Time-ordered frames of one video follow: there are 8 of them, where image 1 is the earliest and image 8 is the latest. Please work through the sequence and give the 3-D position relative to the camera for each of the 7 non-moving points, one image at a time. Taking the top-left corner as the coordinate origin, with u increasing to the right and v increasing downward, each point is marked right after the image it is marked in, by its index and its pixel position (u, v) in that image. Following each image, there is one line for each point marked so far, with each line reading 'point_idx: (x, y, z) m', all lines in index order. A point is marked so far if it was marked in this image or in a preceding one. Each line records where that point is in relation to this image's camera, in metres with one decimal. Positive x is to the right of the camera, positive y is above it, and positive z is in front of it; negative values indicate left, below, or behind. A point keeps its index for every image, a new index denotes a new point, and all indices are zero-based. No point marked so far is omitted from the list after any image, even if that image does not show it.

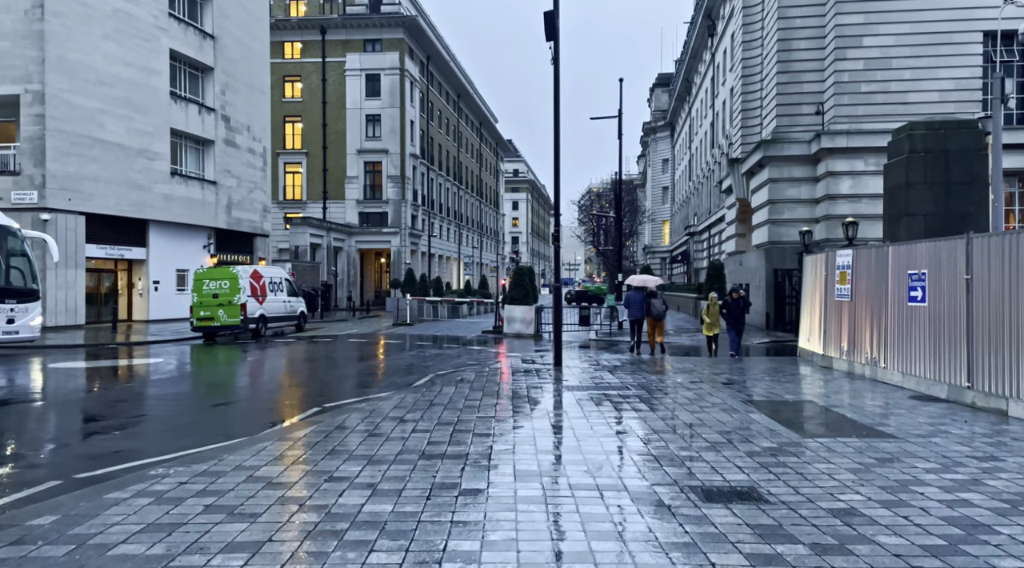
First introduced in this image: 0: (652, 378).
0: (+2.0, -1.4, +11.8) m
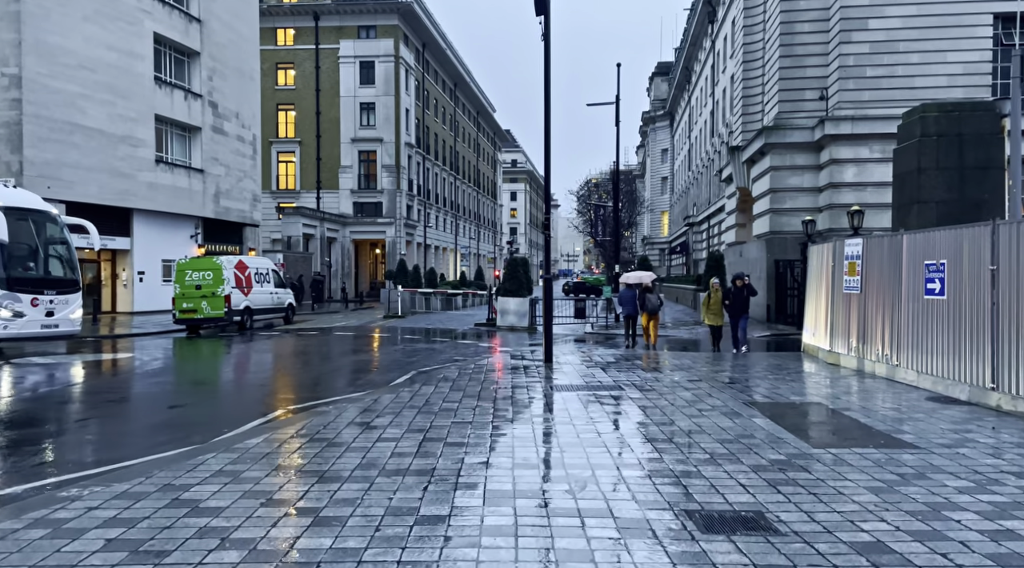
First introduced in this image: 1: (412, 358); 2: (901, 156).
0: (+1.8, -1.3, +11.1) m
1: (-2.3, -1.7, +19.8) m
2: (+7.1, +2.3, +15.0) m
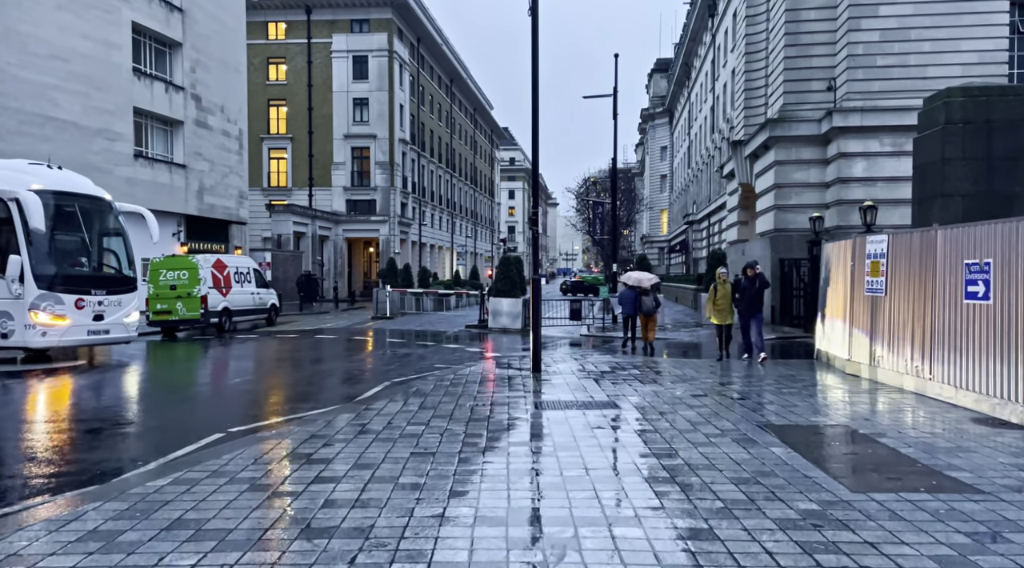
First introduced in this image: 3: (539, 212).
0: (+1.6, -1.3, +9.9) m
1: (-2.5, -1.8, +18.6) m
2: (+6.9, +2.3, +13.8) m
3: (+0.4, +1.2, +12.9) m
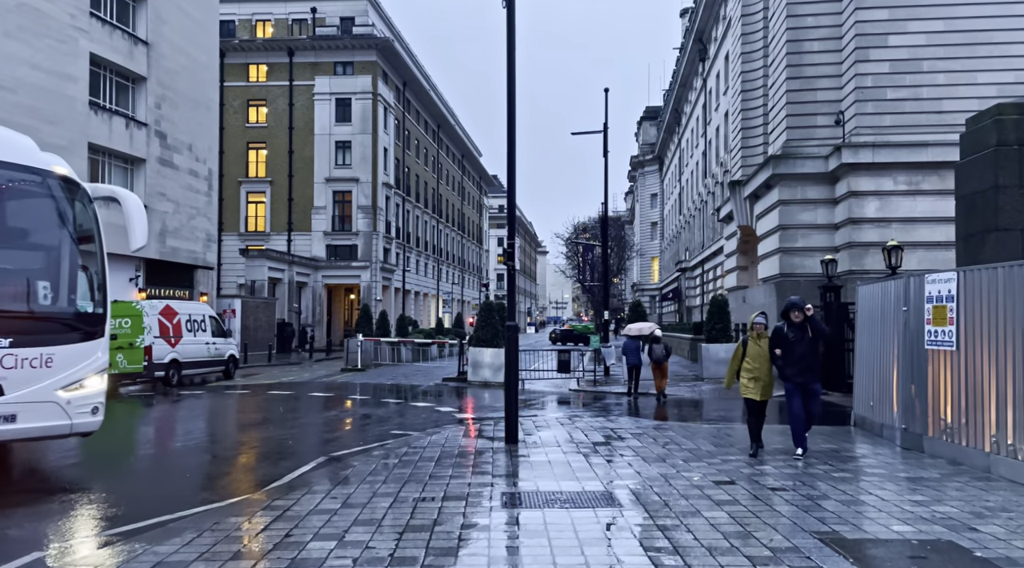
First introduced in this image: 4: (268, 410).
0: (+1.3, -1.8, +7.7) m
1: (-3.0, -2.7, +16.3) m
2: (+6.6, +1.6, +11.8) m
3: (0.0, +0.5, +10.8) m
4: (-5.8, -2.9, +19.4) m
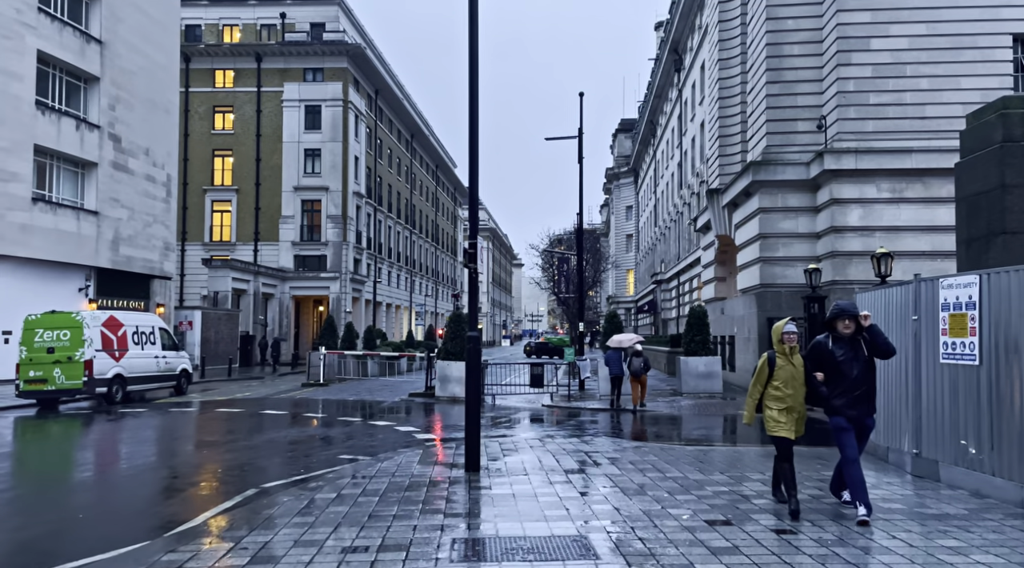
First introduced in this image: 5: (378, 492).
0: (+1.0, -1.8, +6.5) m
1: (-3.6, -2.9, +15.1) m
2: (+6.1, +1.5, +10.9) m
3: (-0.4, +0.5, +9.7) m
4: (-6.5, -3.2, +18.0) m
5: (-1.3, -1.9, +7.6) m
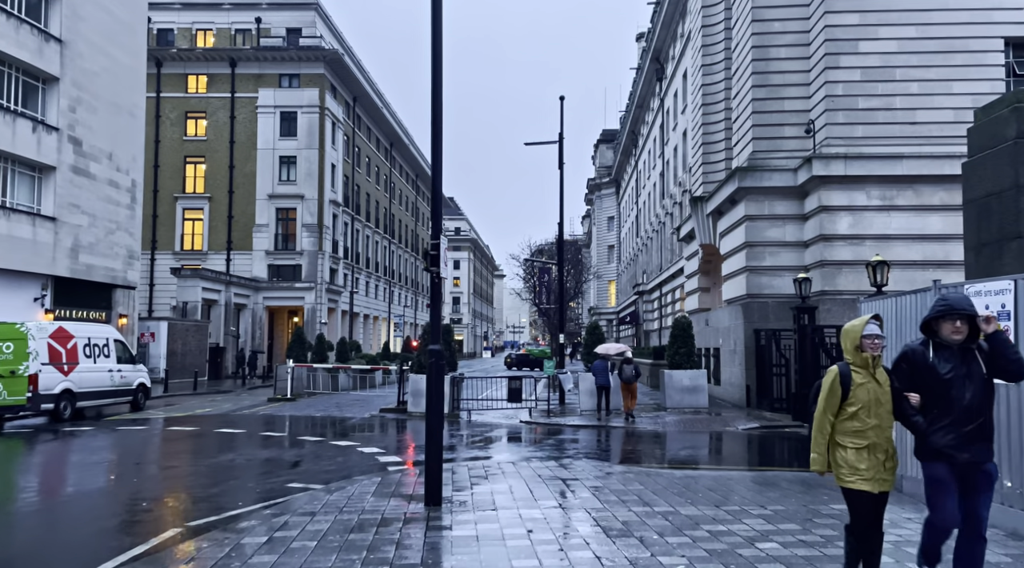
0: (+0.7, -1.8, +5.5) m
1: (-4.0, -3.1, +13.9) m
2: (+5.7, +1.4, +10.1) m
3: (-0.7, +0.4, +8.7) m
4: (-7.0, -3.3, +16.8) m
5: (-1.5, -2.0, +6.5) m
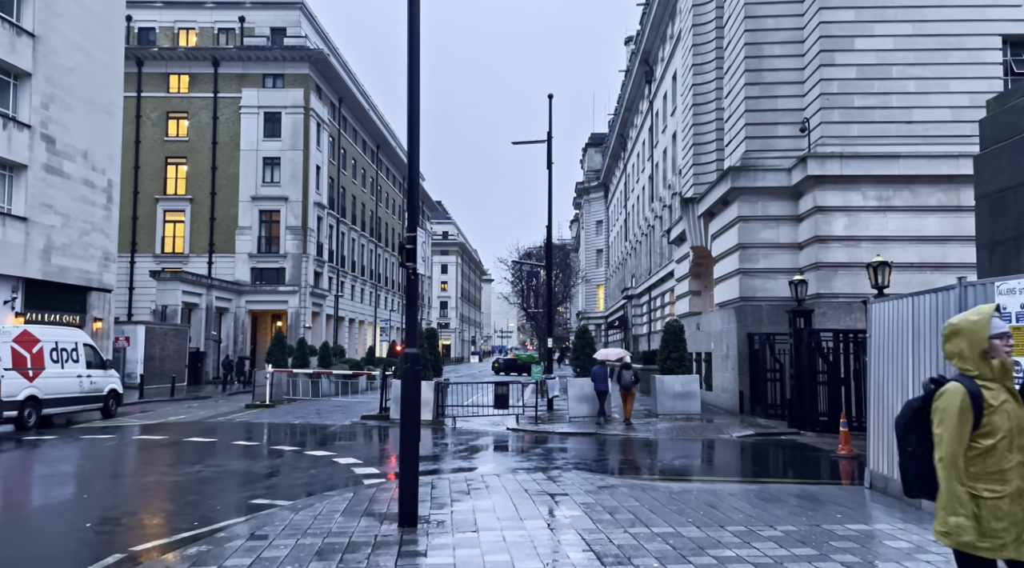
0: (+0.6, -1.8, +4.9) m
1: (-4.2, -3.1, +13.2) m
2: (+5.6, +1.4, +9.5) m
3: (-0.9, +0.4, +8.0) m
4: (-7.2, -3.4, +16.0) m
5: (-1.7, -1.9, +5.8) m
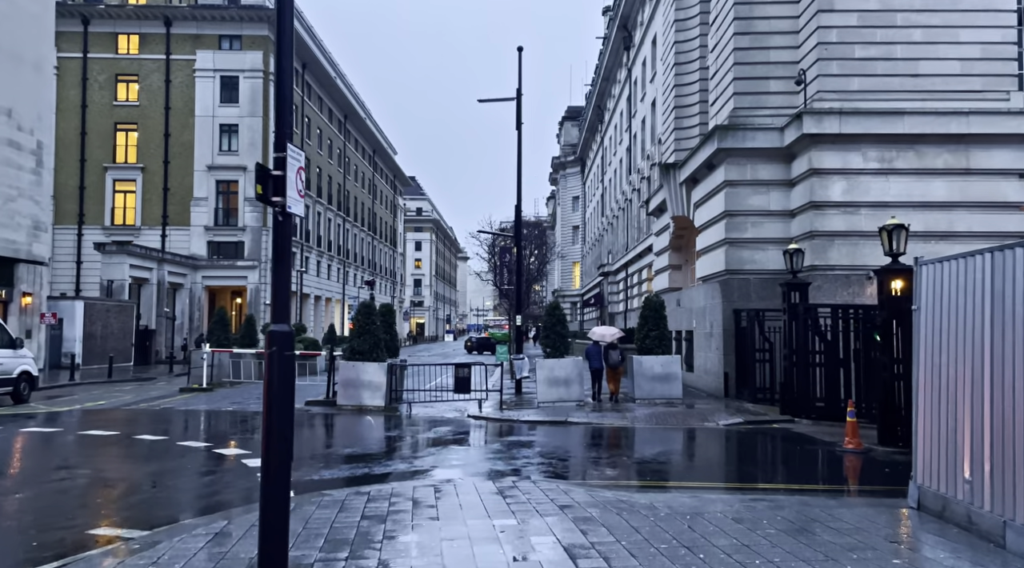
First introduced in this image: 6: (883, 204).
0: (+0.2, -1.6, +2.8) m
1: (-4.9, -2.6, +11.0) m
2: (+5.0, +1.8, +7.5) m
3: (-1.4, +0.7, +5.8) m
4: (-8.0, -2.8, +13.8) m
5: (-2.1, -1.7, +3.7) m
6: (+8.3, +1.8, +18.5) m
